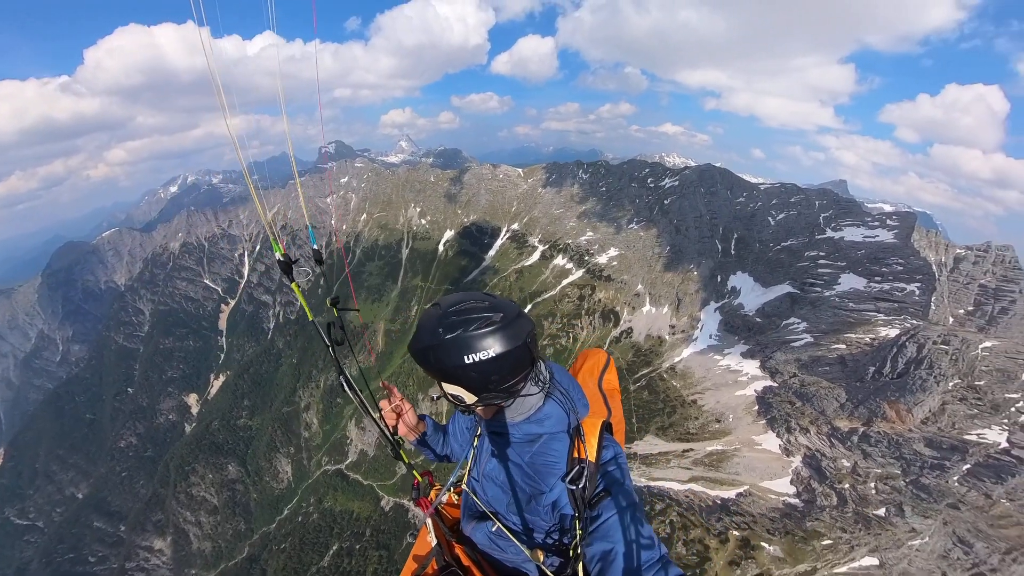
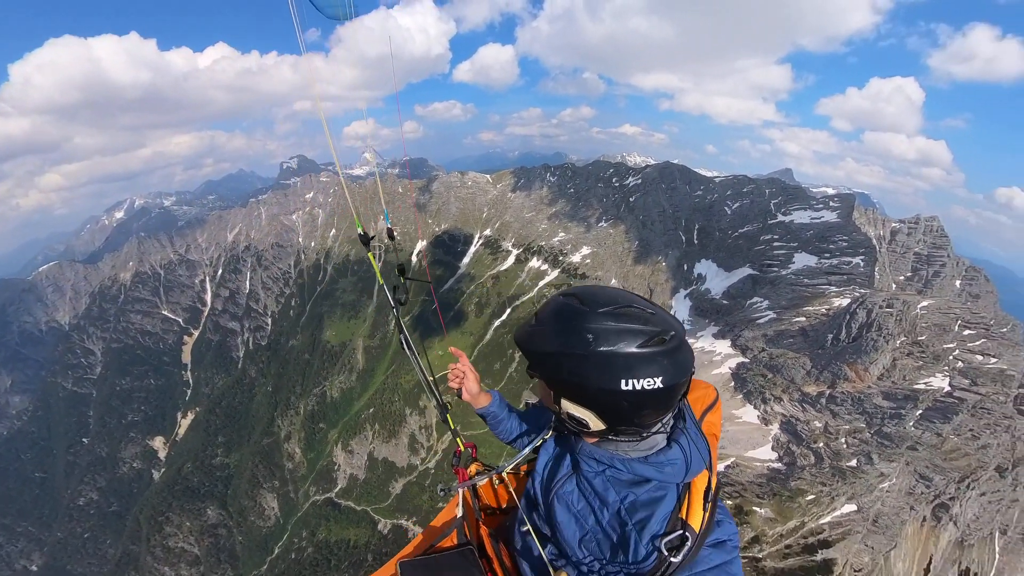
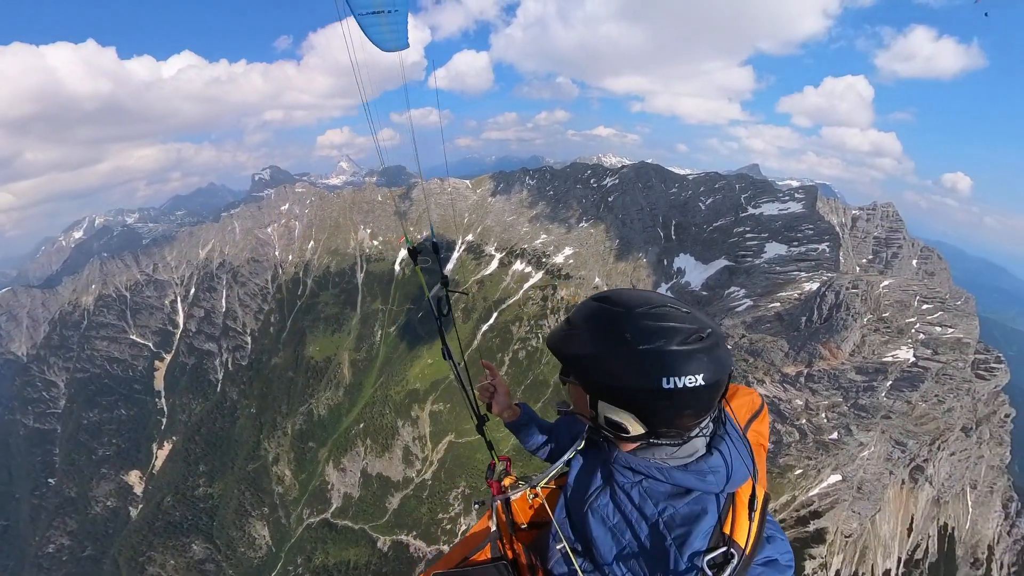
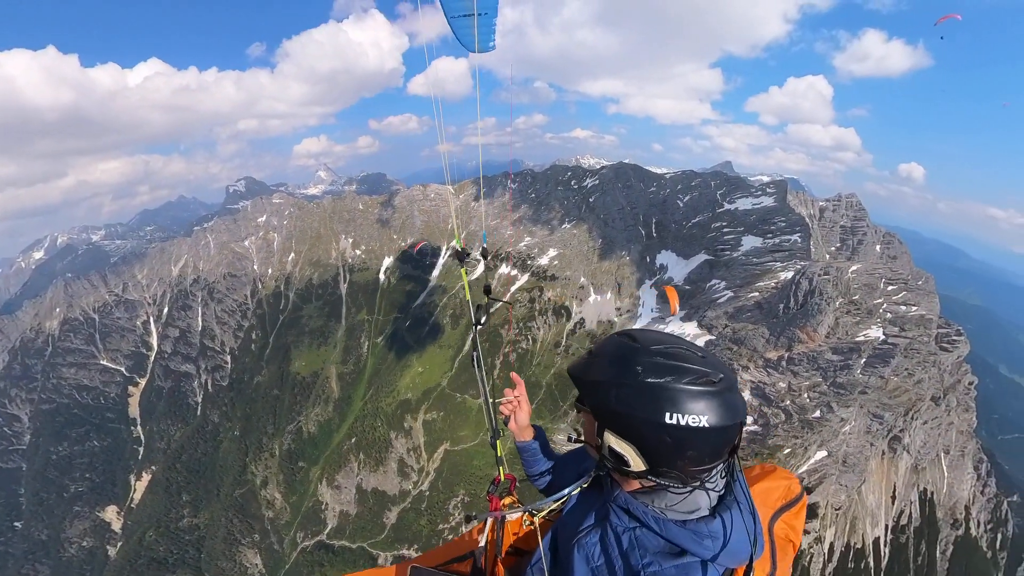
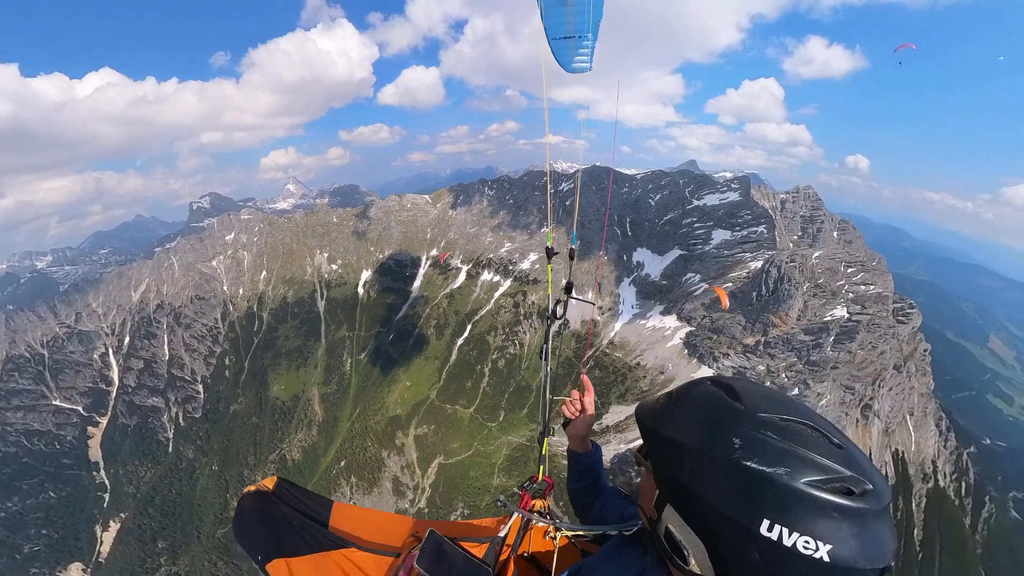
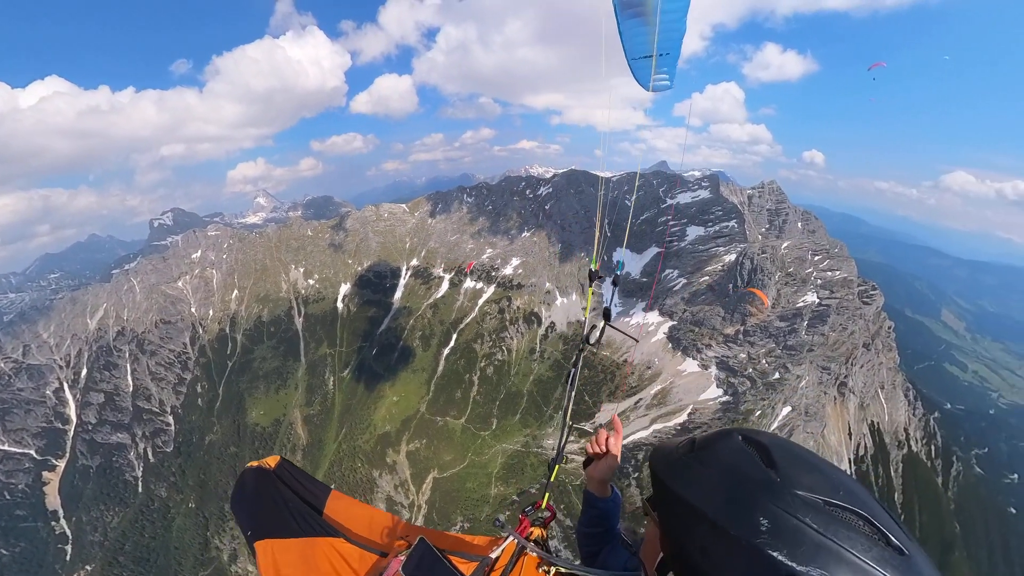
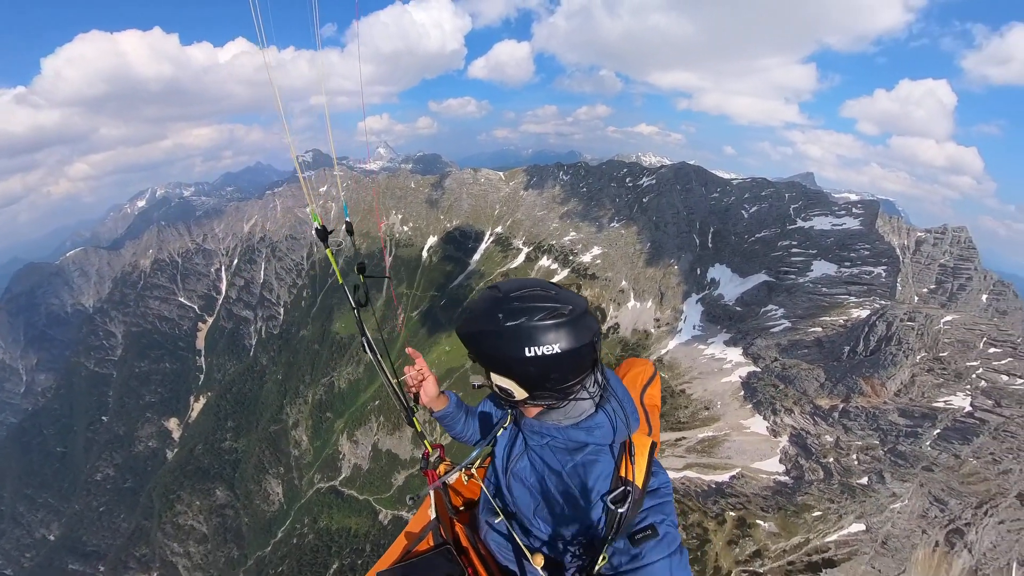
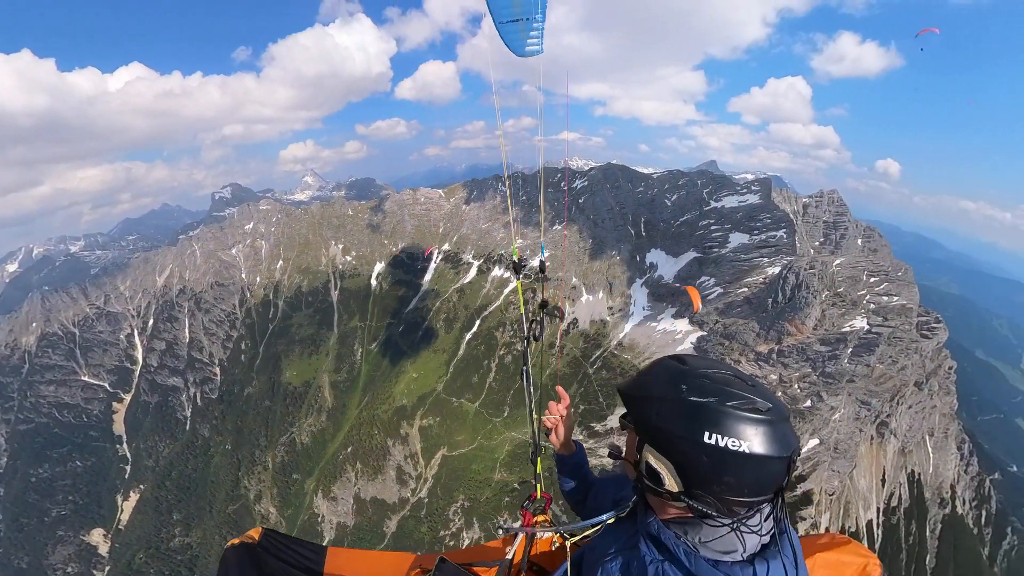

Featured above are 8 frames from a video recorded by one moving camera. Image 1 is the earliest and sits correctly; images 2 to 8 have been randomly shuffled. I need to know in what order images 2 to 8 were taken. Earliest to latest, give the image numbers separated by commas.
7, 2, 3, 4, 8, 5, 6
